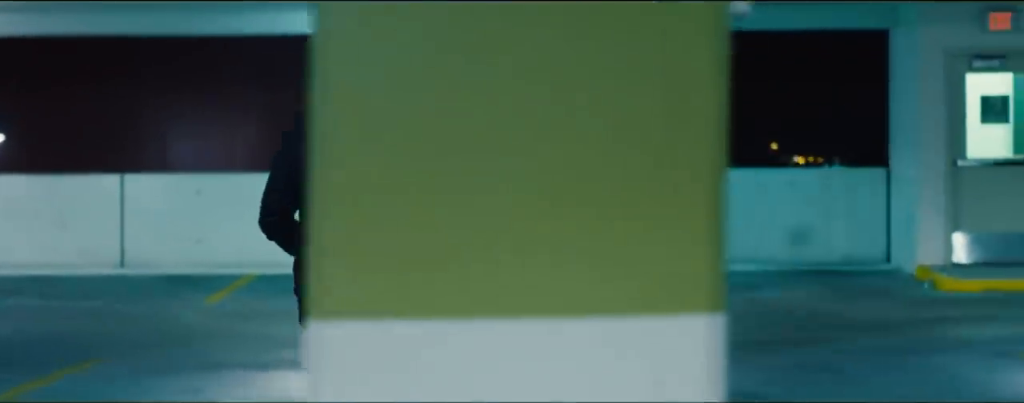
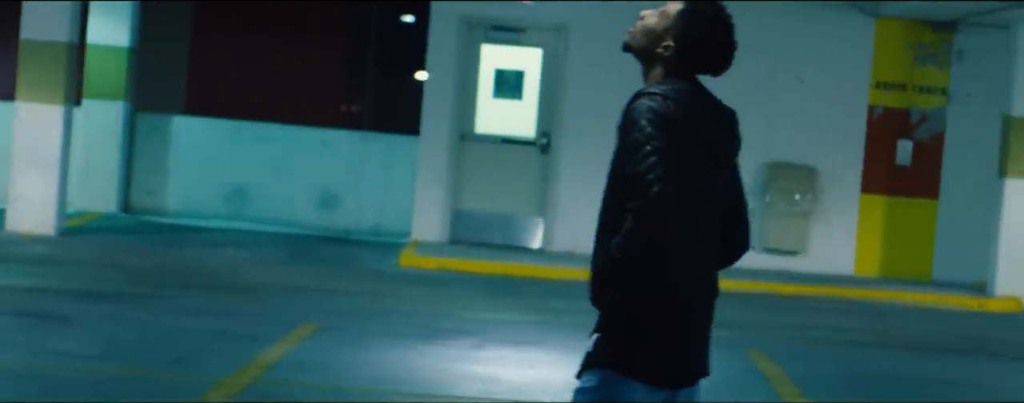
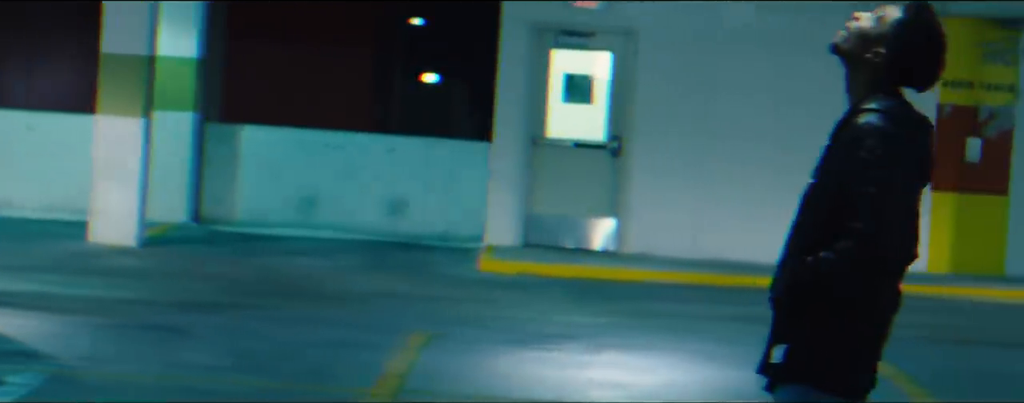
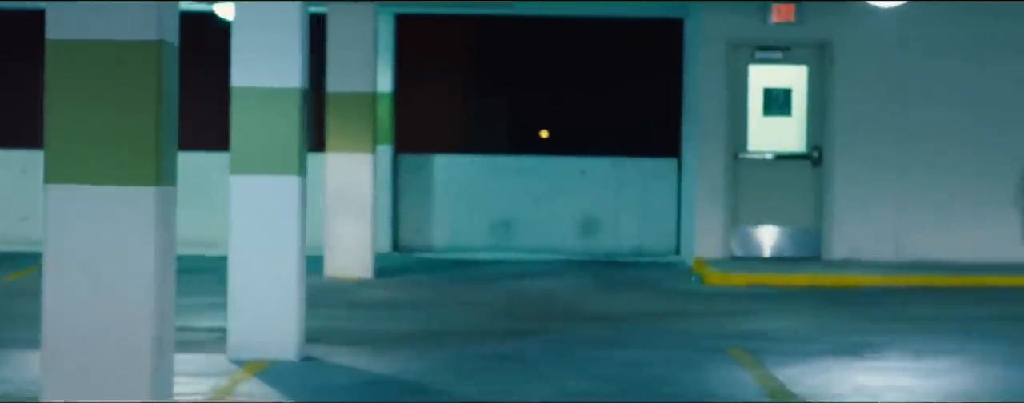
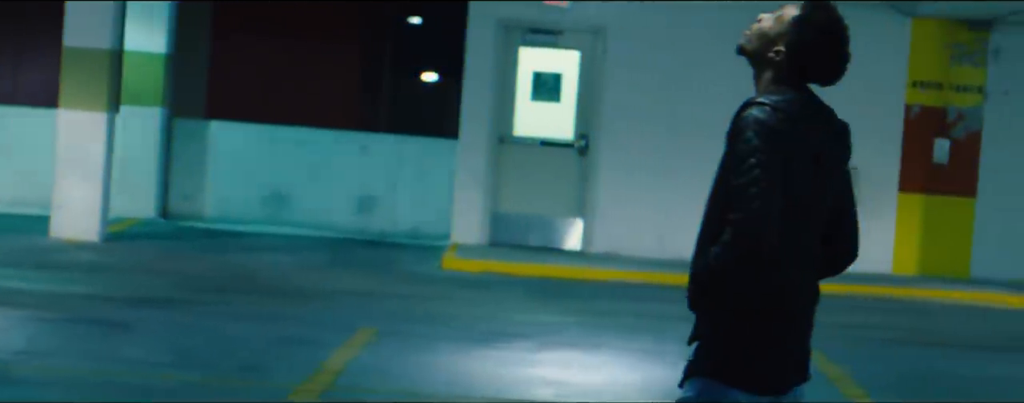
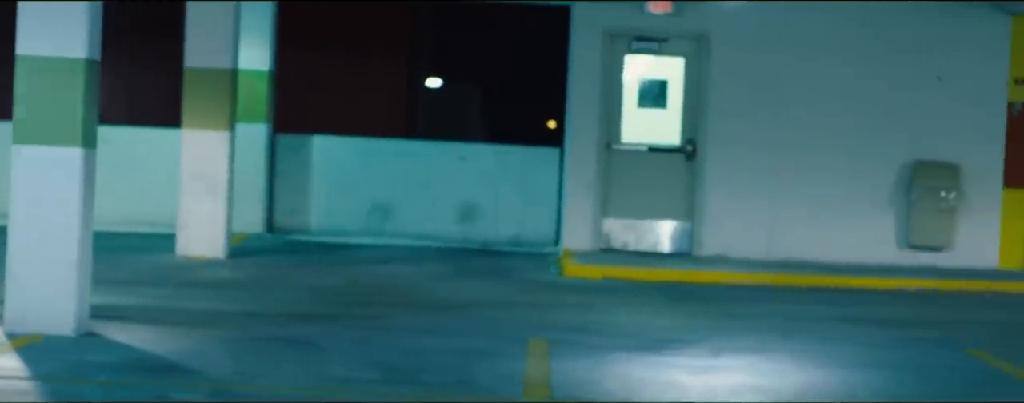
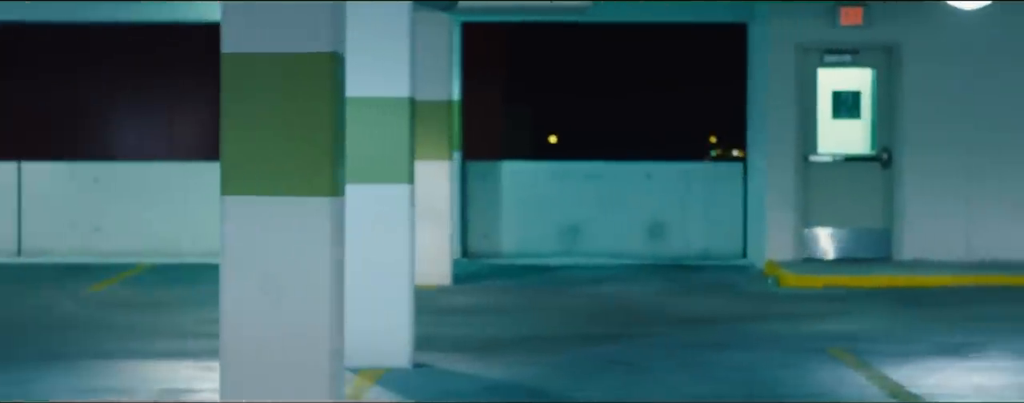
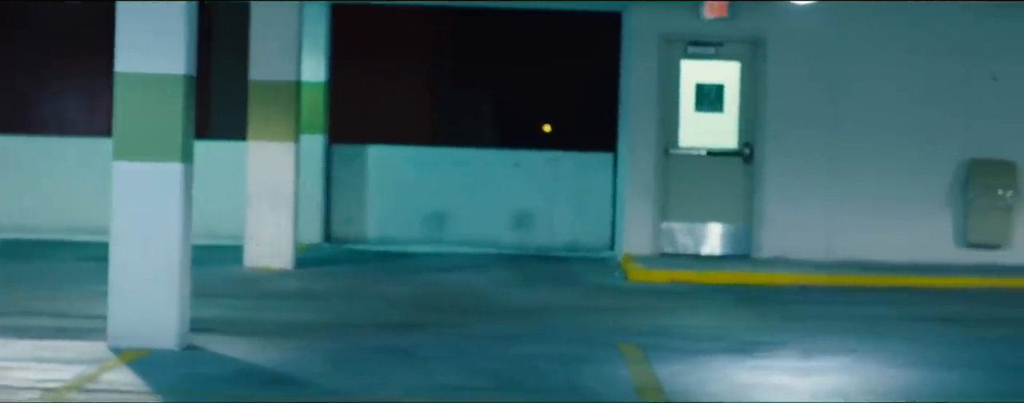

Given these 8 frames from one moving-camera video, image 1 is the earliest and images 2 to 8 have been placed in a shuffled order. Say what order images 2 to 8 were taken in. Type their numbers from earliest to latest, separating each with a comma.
7, 4, 8, 6, 3, 5, 2
